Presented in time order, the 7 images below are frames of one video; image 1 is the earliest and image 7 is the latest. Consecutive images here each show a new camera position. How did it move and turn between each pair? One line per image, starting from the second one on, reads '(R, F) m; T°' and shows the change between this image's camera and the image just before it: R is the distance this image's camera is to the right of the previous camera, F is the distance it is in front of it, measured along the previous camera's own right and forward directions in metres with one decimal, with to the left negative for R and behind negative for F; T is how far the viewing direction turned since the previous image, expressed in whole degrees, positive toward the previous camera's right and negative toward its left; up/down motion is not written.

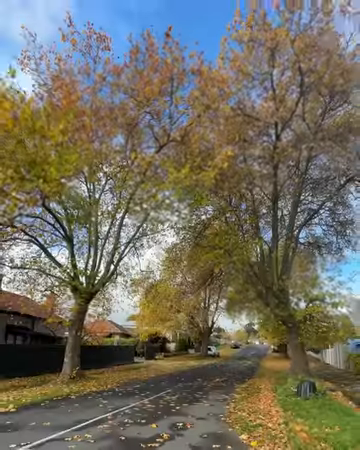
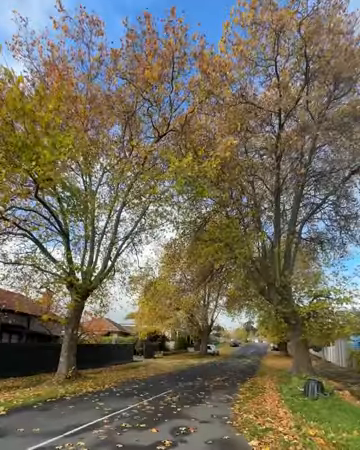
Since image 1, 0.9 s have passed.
(-0.1, +0.8) m; 0°
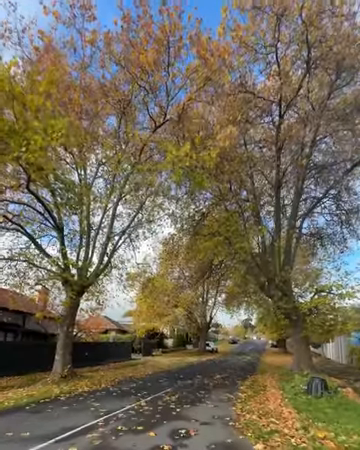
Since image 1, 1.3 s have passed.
(0.0, +0.6) m; 0°
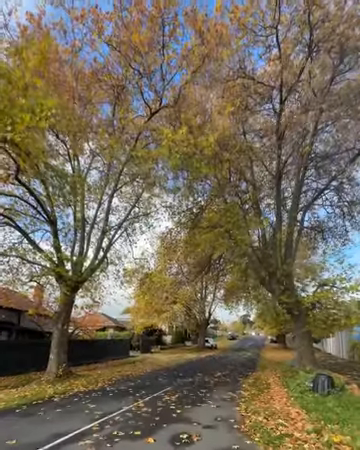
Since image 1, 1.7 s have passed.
(0.0, +0.8) m; 0°
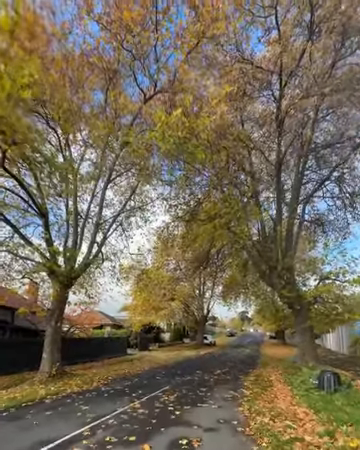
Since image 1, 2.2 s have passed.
(0.0, +0.8) m; 0°
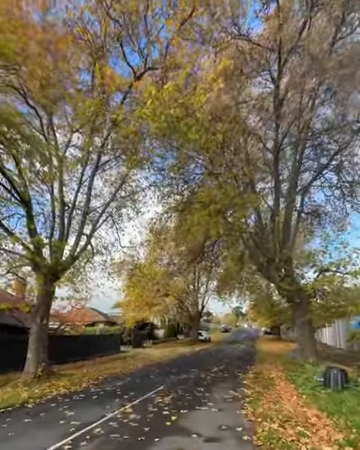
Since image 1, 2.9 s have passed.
(0.0, +1.1) m; +1°
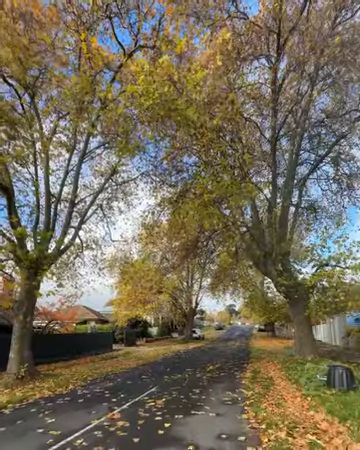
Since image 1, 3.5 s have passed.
(0.0, +1.0) m; +1°
